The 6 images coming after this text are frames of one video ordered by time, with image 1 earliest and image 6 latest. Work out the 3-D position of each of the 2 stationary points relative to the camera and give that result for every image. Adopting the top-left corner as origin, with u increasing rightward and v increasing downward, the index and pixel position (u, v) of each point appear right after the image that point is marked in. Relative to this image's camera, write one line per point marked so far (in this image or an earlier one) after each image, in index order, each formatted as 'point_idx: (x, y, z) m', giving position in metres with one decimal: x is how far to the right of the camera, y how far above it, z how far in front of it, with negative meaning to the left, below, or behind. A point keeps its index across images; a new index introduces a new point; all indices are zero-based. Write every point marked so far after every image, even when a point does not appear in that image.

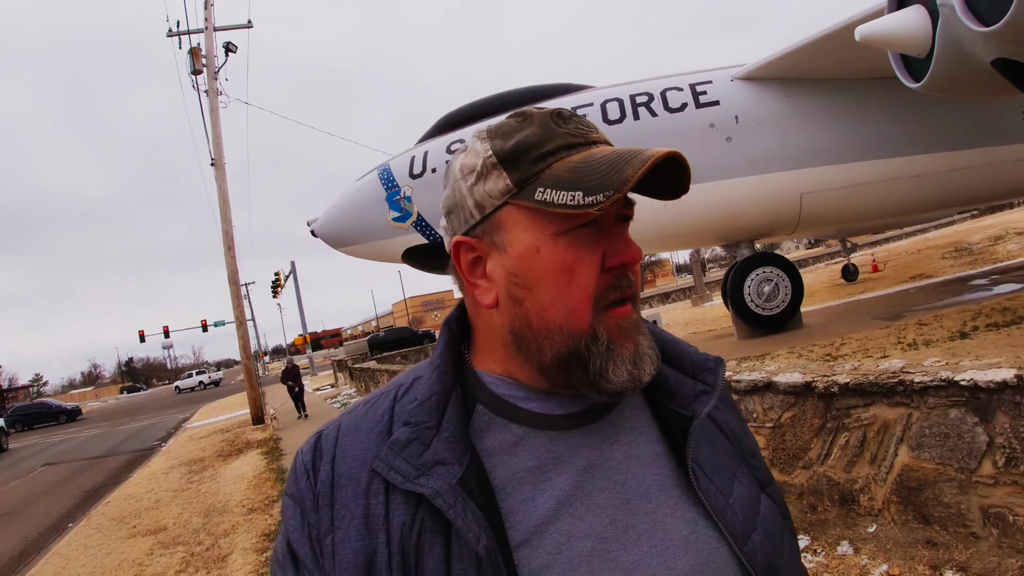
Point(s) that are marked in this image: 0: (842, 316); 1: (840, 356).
0: (+3.6, -0.3, +5.8) m
1: (+2.6, -0.5, +4.2) m
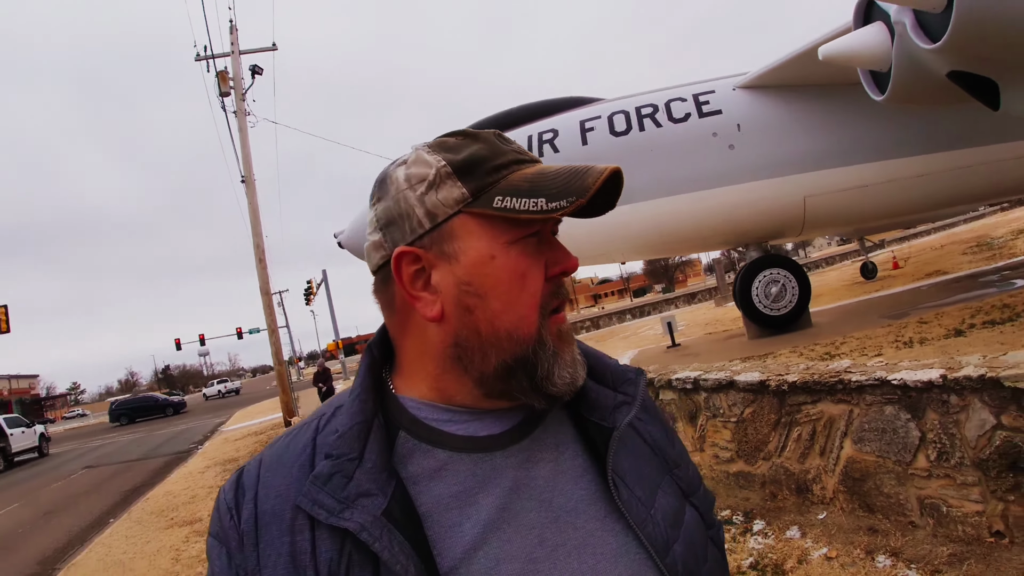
0: (+3.7, -0.3, +5.8) m
1: (+2.6, -0.5, +4.3) m
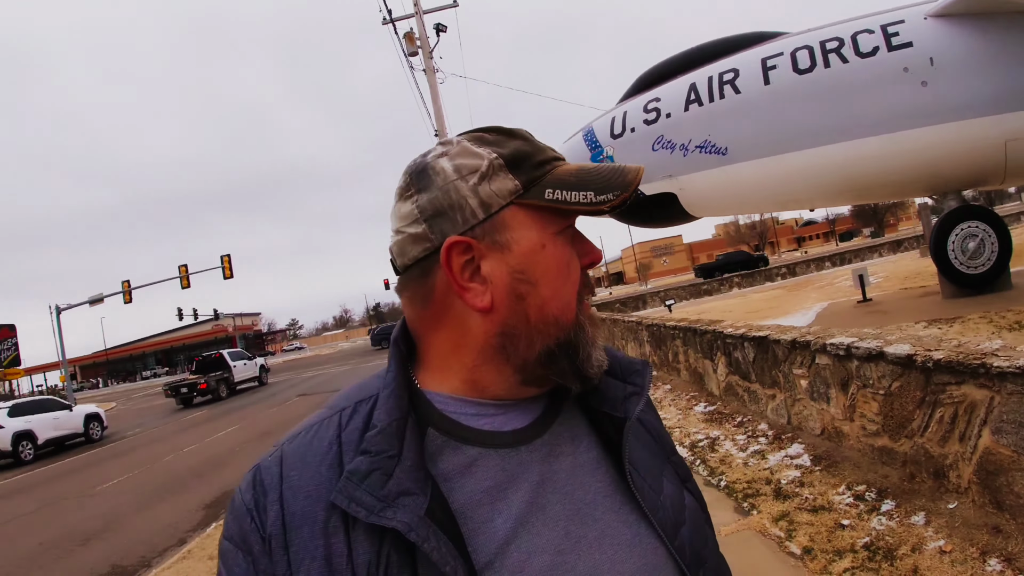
0: (+5.0, +0.1, +4.6) m
1: (+3.5, -0.2, +3.5) m
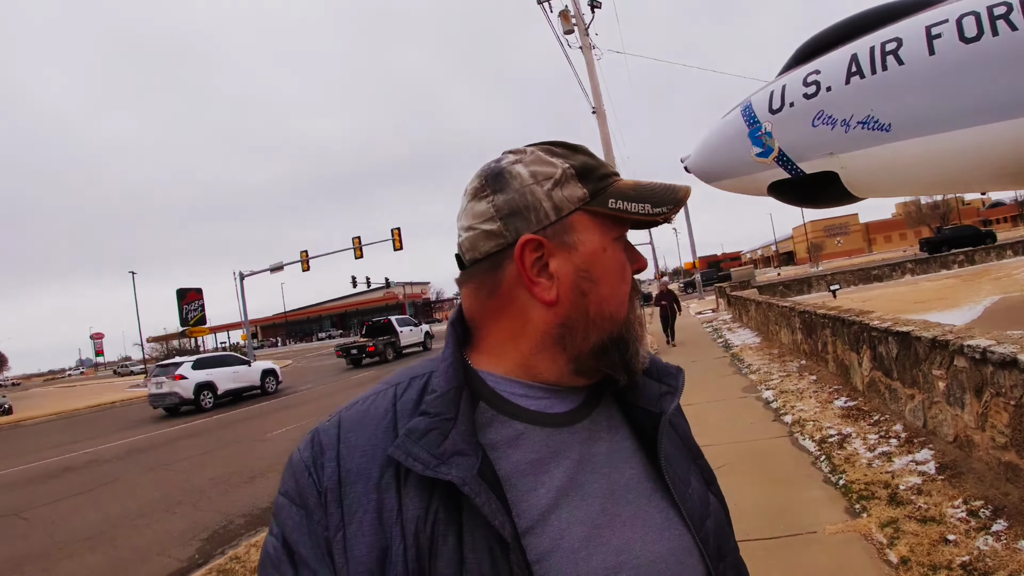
0: (+5.7, +0.1, +3.6) m
1: (+4.0, -0.3, +2.9) m
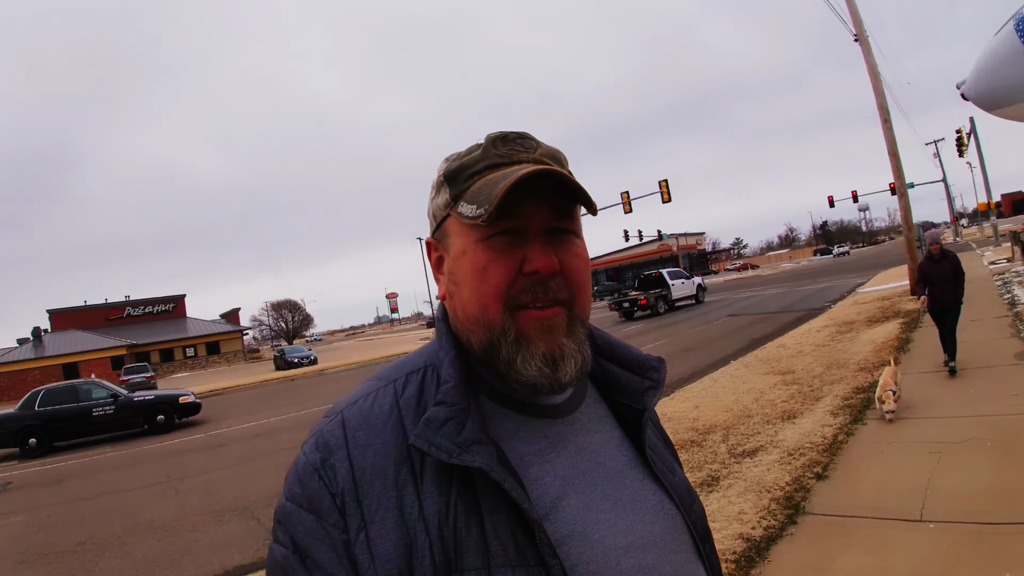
0: (+6.2, +0.5, +1.9) m
1: (+4.3, 0.0, +1.8) m
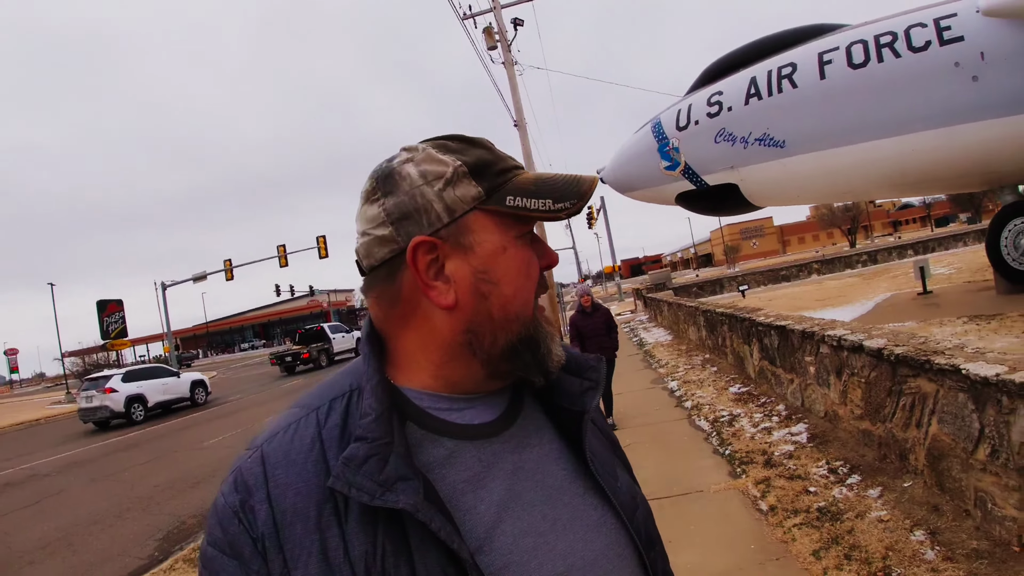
0: (+5.2, +0.2, +4.4) m
1: (+3.6, -0.2, +3.5) m
